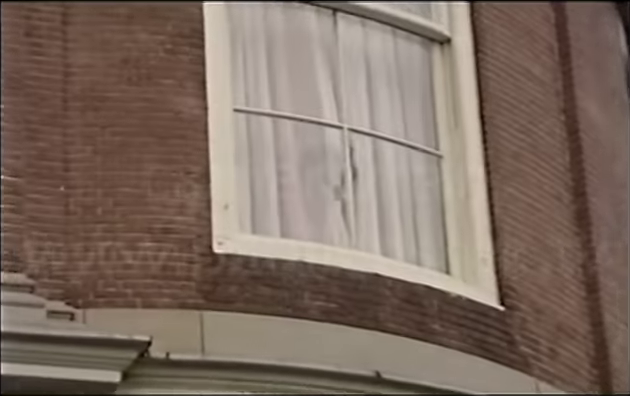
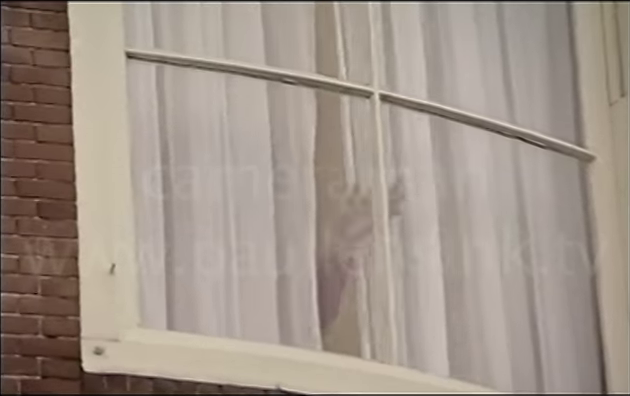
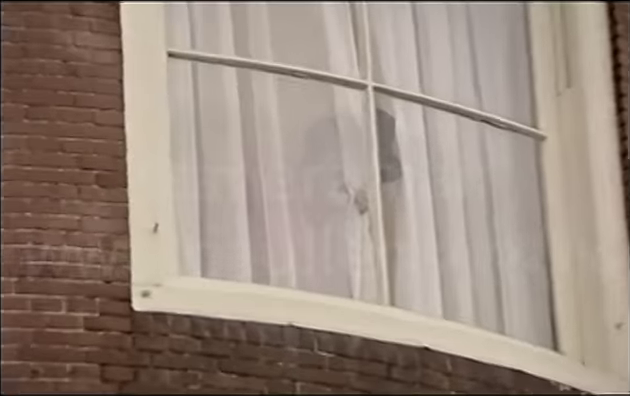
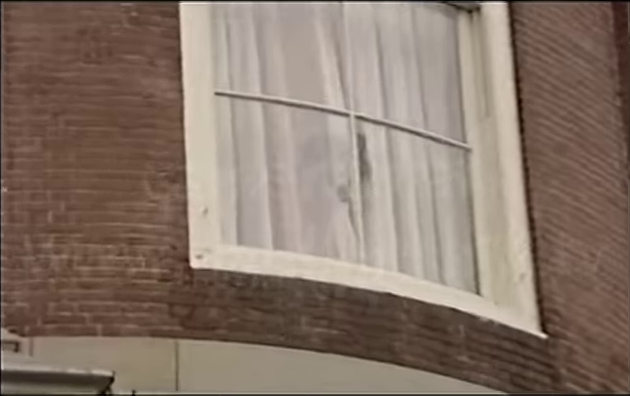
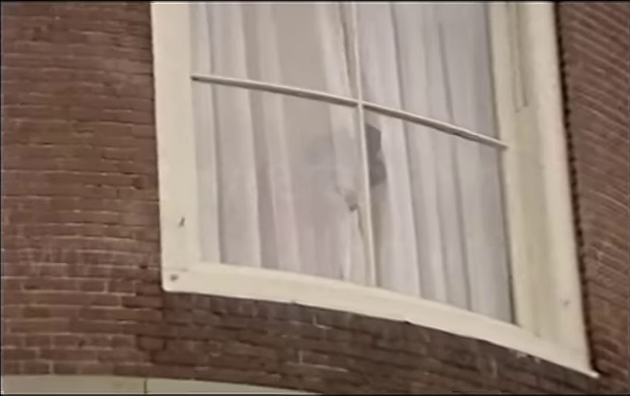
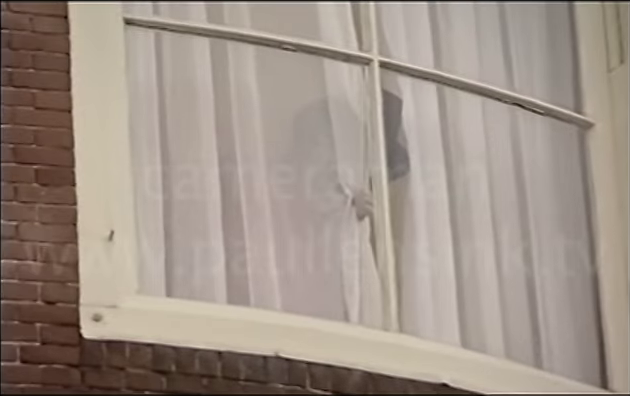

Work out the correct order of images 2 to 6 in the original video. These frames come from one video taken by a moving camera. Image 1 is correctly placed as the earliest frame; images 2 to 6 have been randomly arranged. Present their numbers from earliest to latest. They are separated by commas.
4, 5, 3, 6, 2
